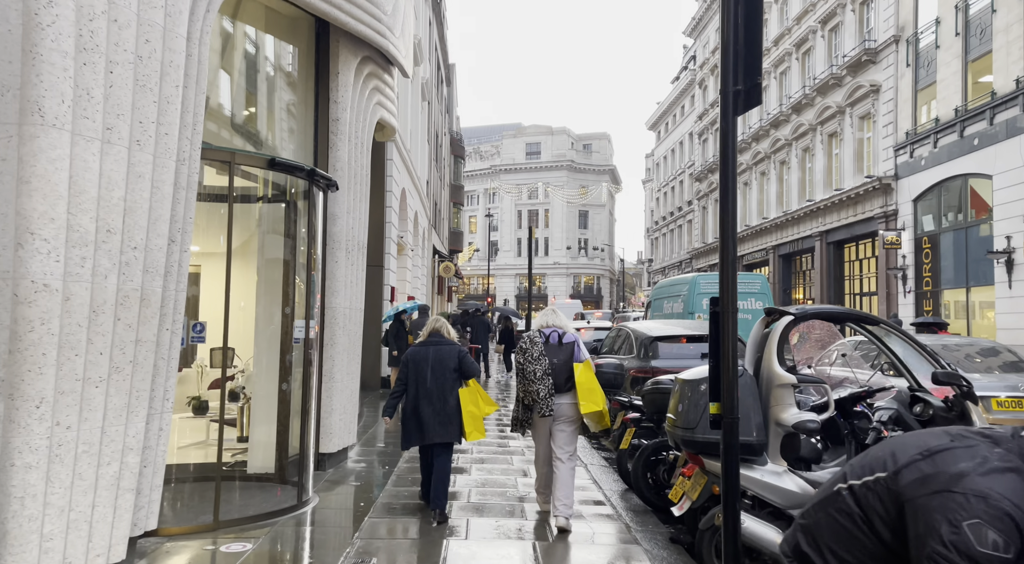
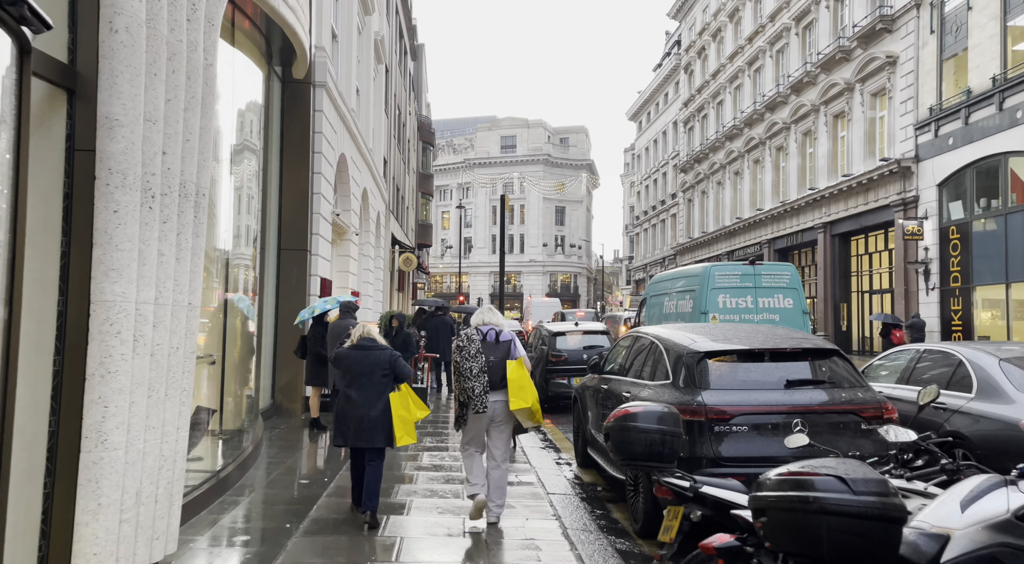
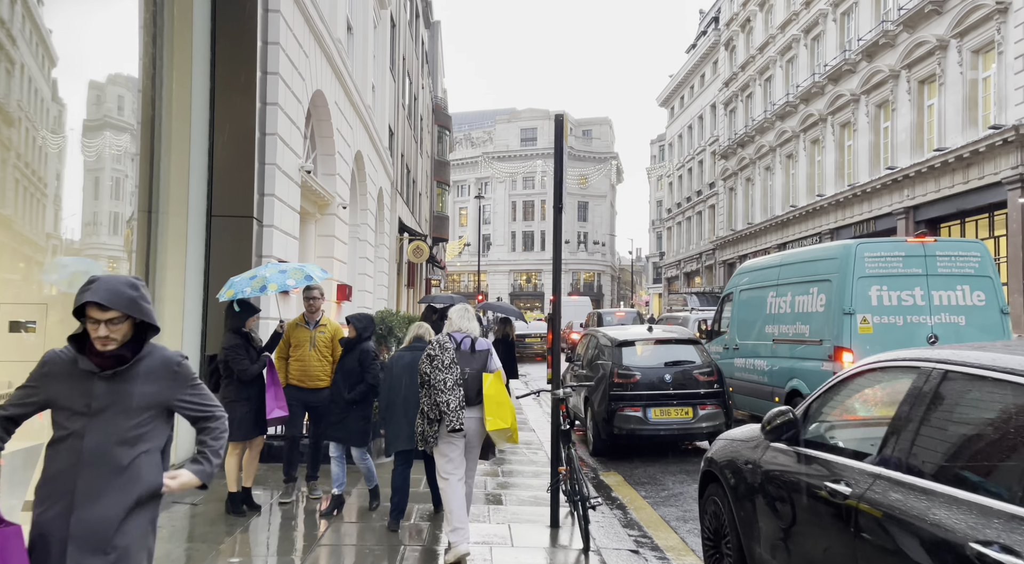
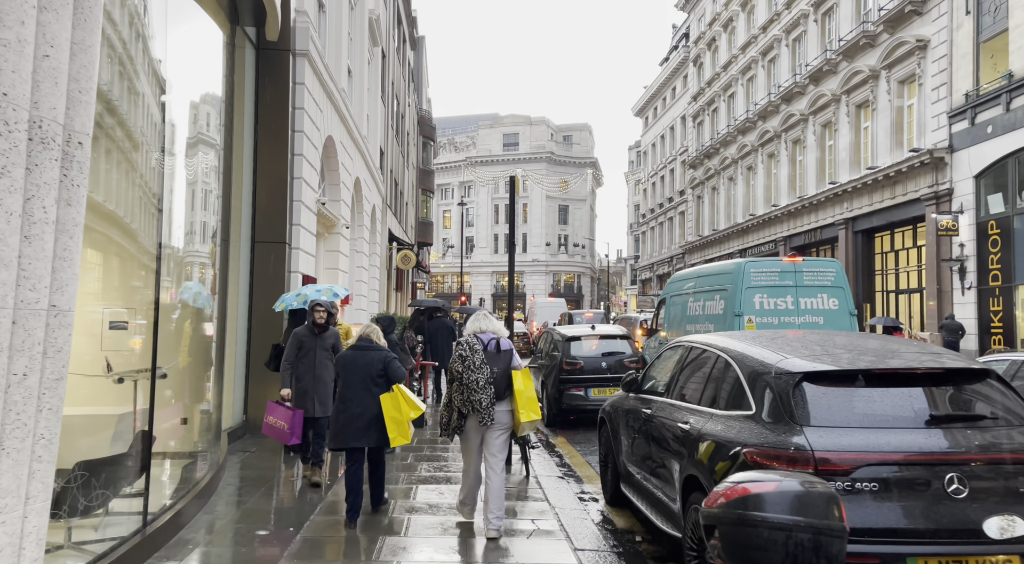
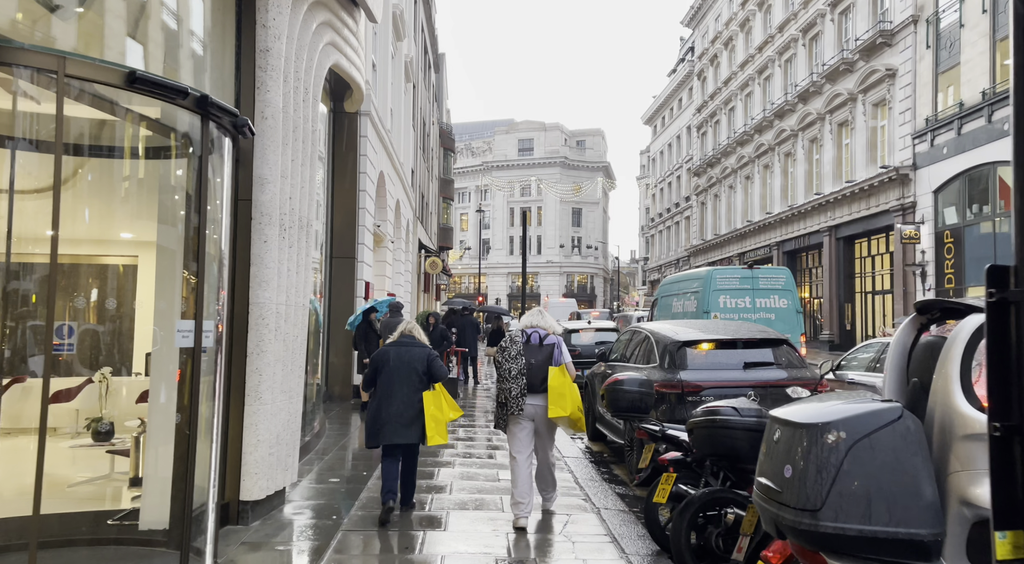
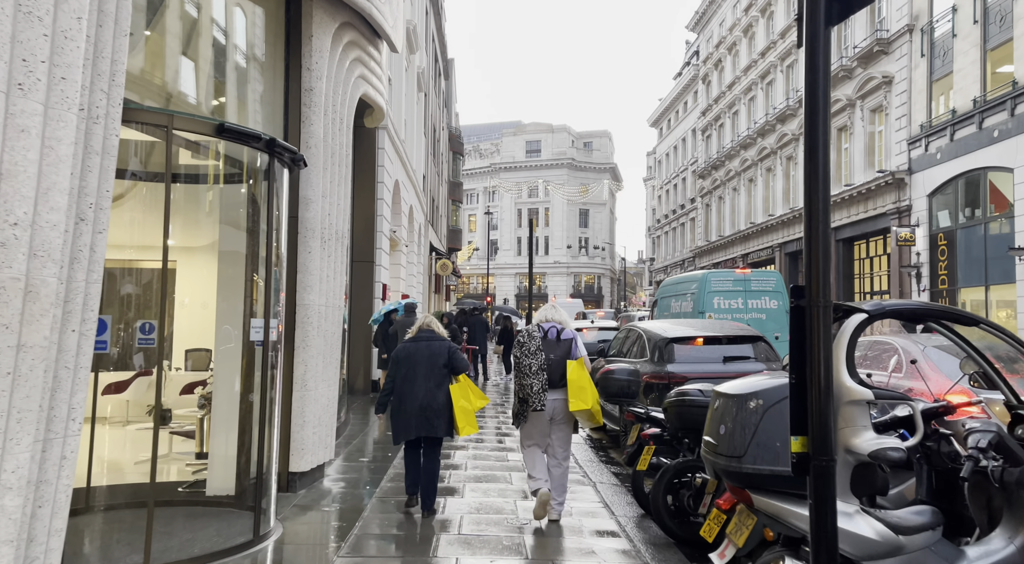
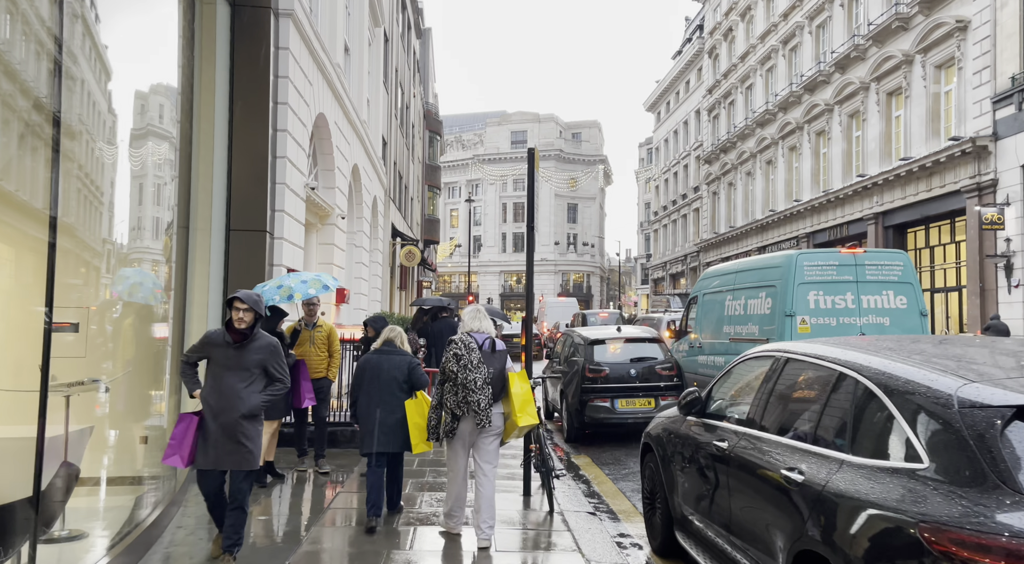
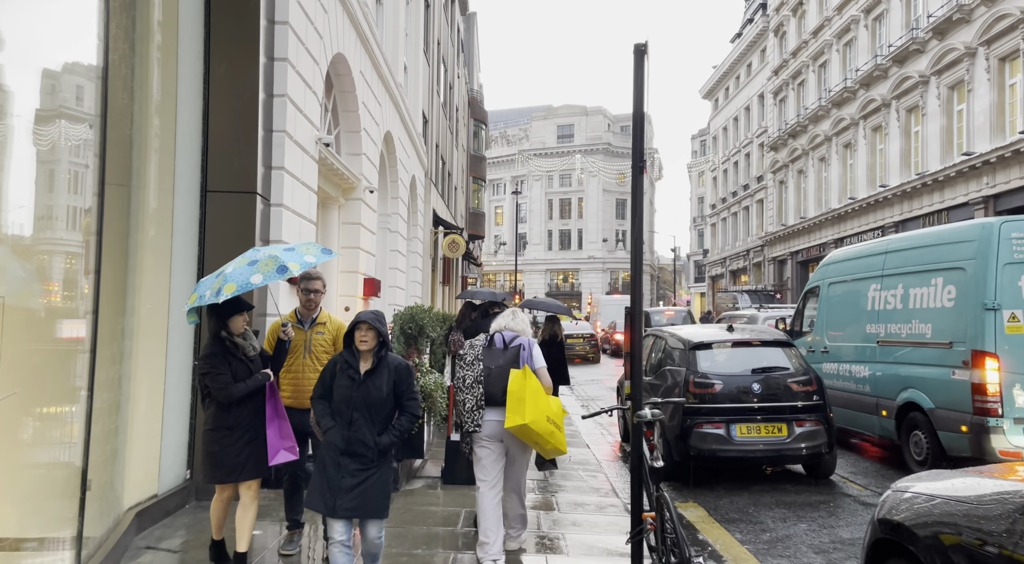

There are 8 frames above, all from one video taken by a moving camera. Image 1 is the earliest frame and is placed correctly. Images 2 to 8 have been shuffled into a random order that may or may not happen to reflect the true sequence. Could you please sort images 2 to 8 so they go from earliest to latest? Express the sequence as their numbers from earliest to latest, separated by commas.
6, 5, 2, 4, 7, 3, 8
